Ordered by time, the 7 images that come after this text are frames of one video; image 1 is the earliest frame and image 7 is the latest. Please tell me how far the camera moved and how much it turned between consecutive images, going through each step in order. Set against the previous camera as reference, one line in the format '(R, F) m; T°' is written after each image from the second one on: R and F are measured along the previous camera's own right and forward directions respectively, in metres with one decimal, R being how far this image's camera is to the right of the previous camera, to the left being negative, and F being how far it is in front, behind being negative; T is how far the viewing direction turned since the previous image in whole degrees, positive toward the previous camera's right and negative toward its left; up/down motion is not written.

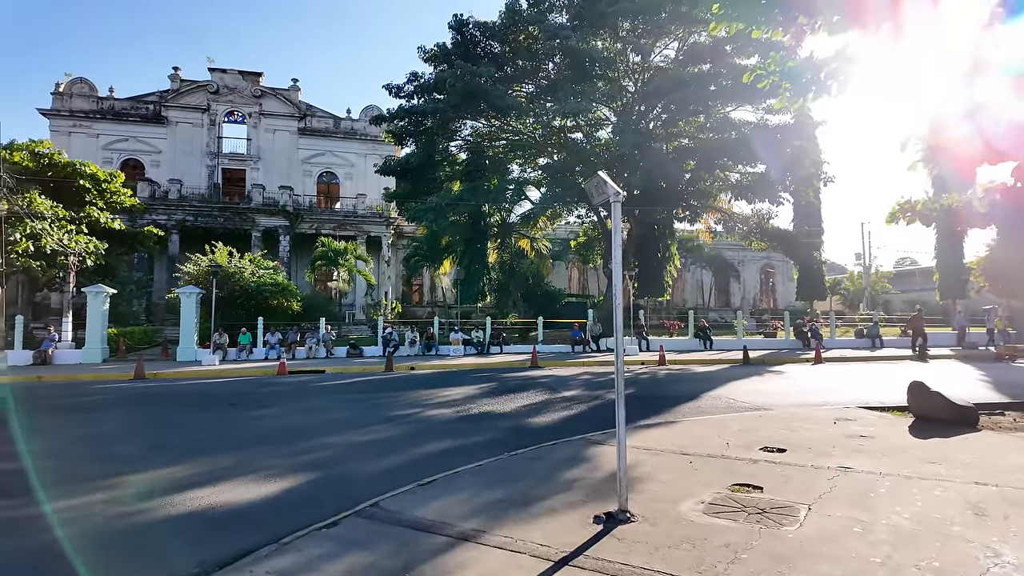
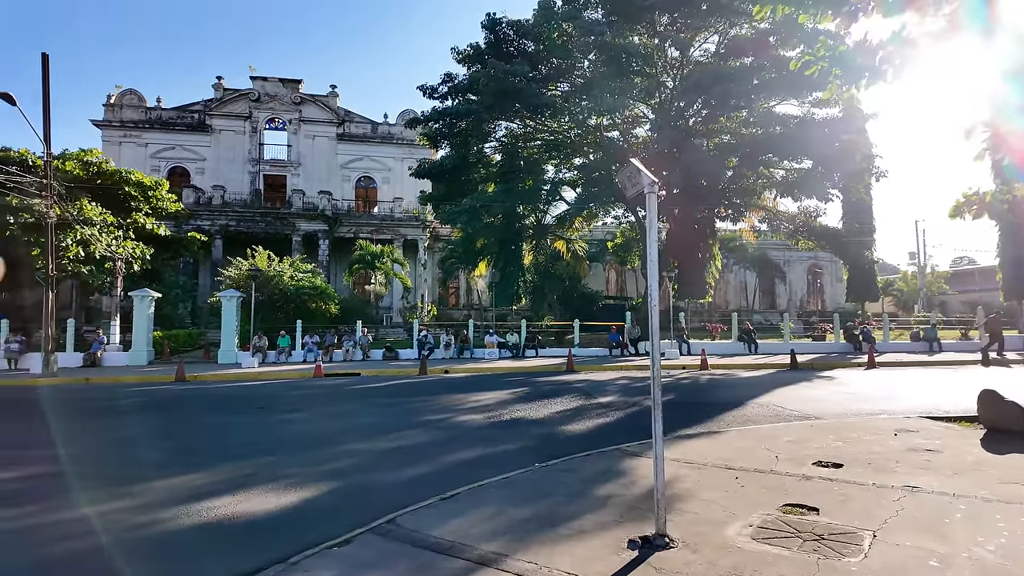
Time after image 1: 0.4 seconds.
(+0.1, +0.3) m; -4°
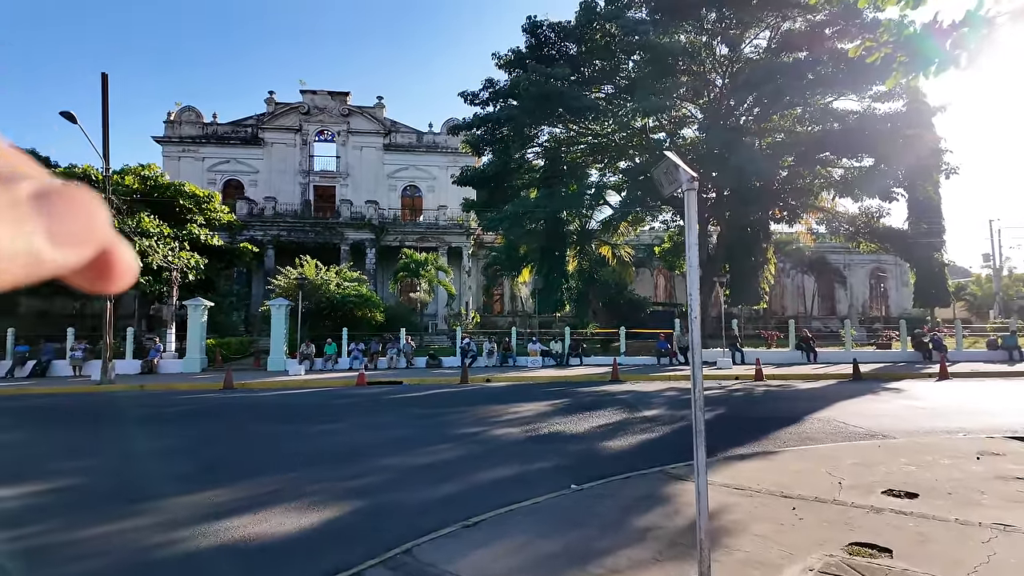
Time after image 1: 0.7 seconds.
(+0.2, +0.4) m; -5°
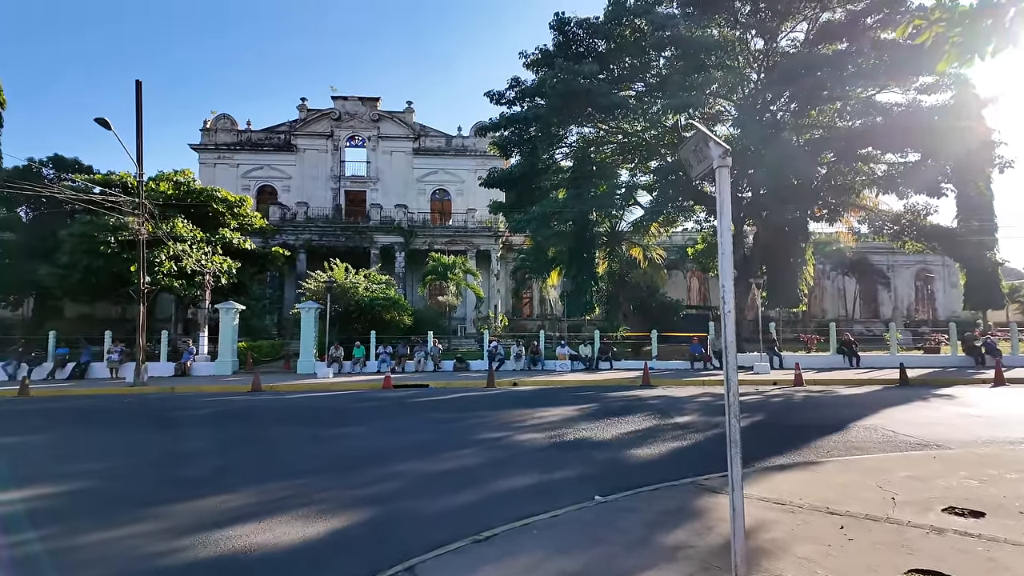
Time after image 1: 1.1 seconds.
(+0.1, +0.3) m; -3°
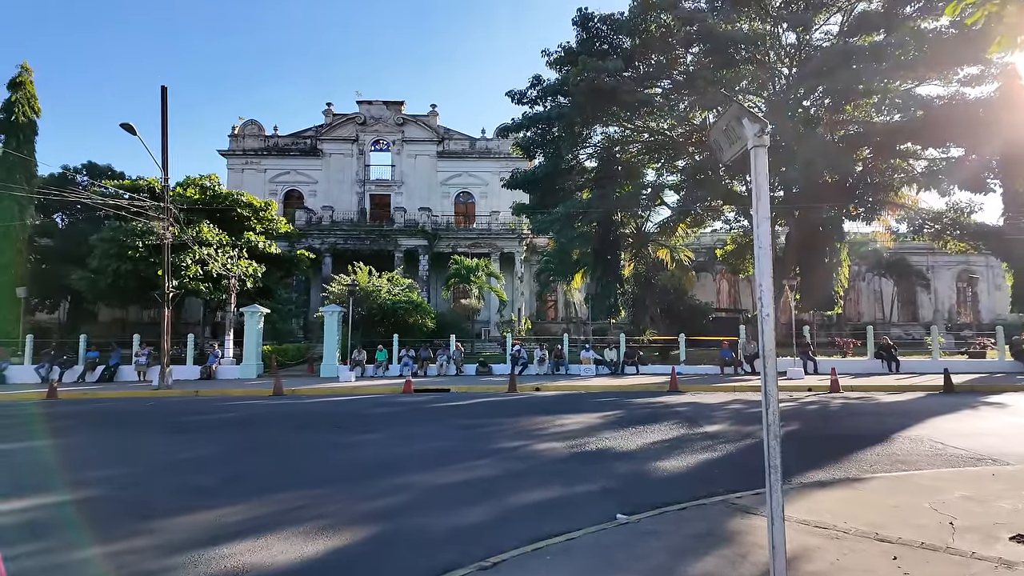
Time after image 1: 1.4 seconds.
(+0.1, +0.4) m; -3°
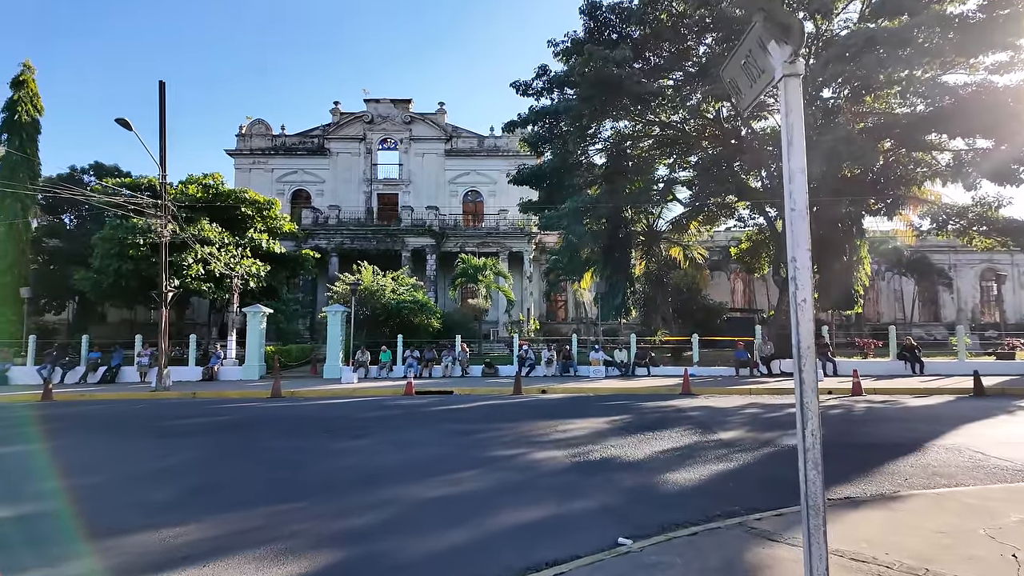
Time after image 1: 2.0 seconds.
(+0.2, +0.6) m; -1°
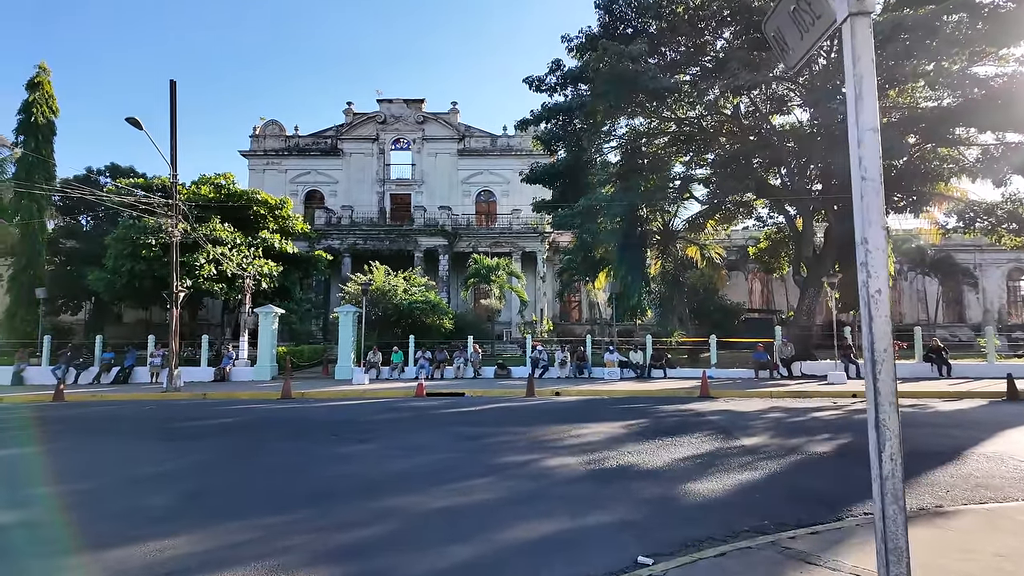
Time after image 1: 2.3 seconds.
(0.0, +0.3) m; -1°
